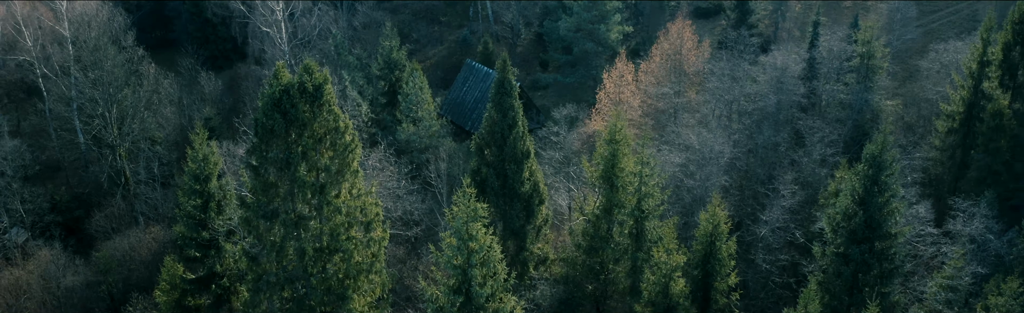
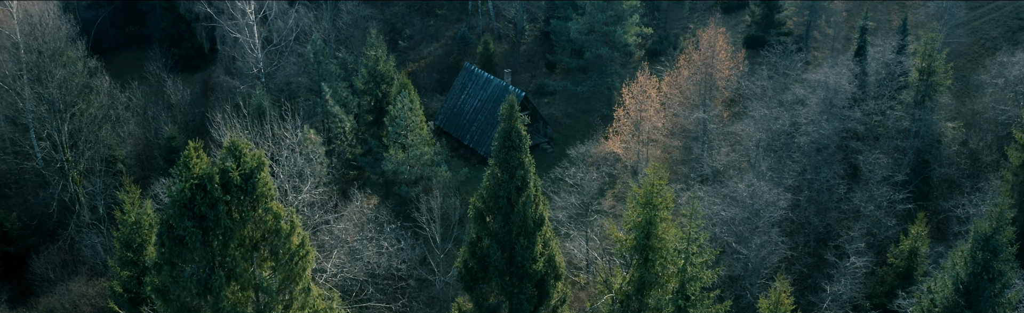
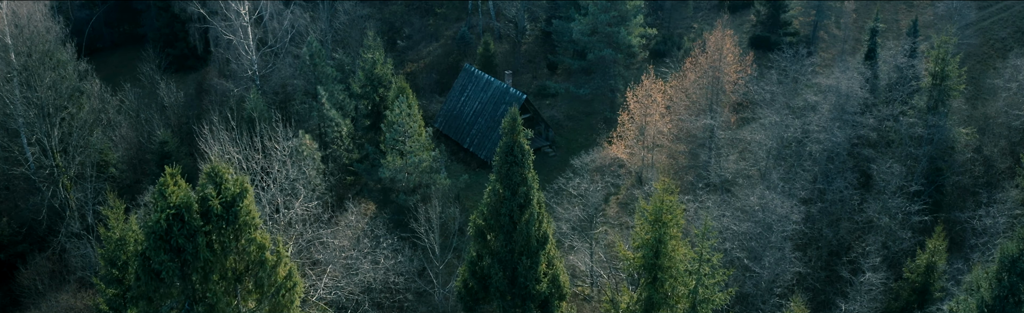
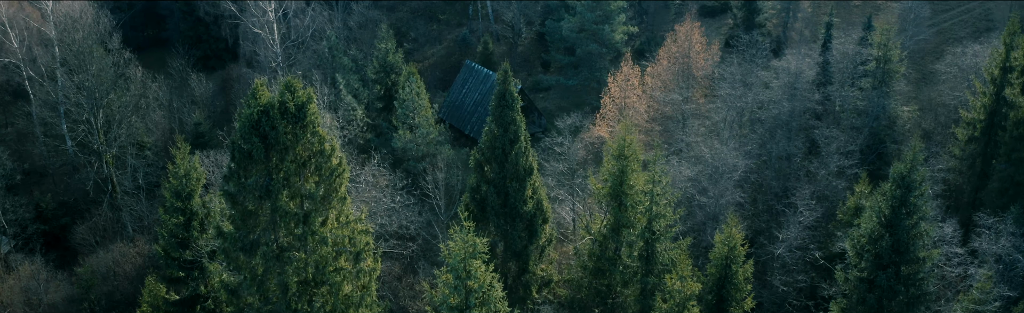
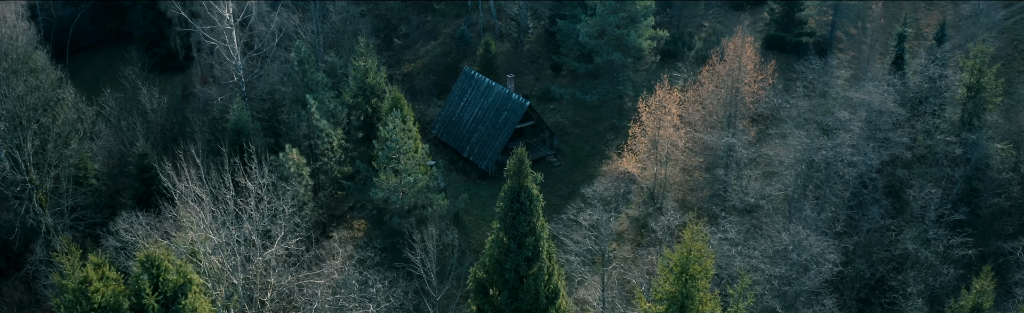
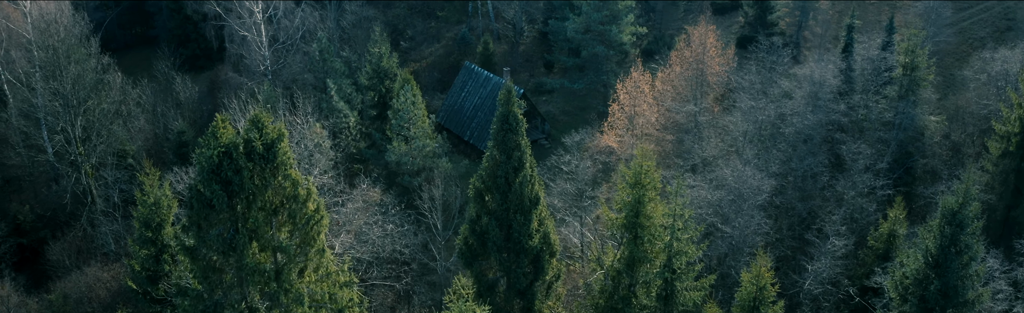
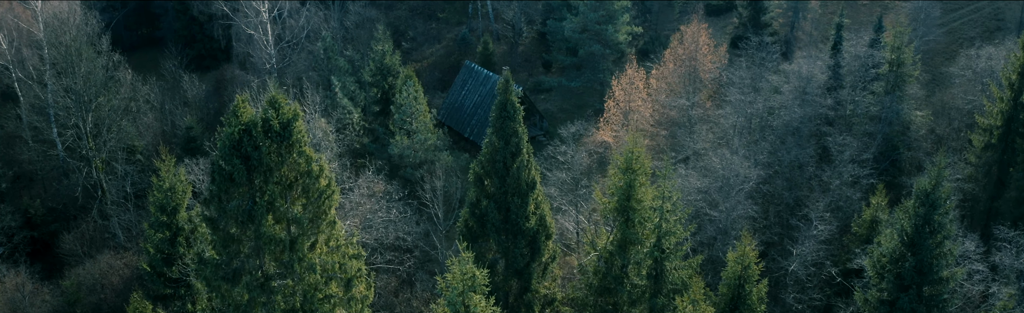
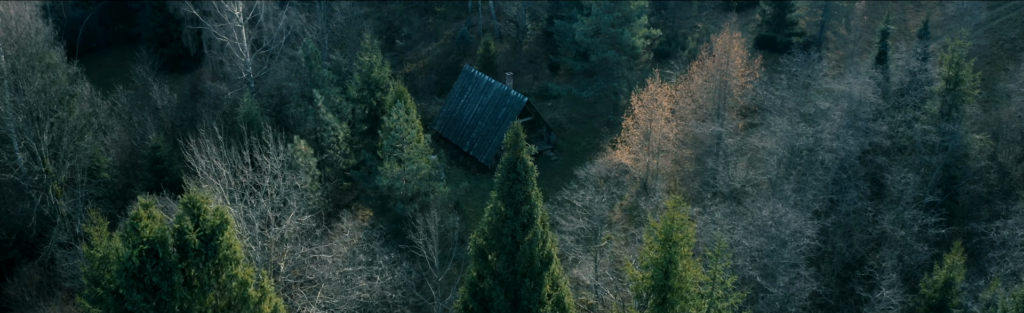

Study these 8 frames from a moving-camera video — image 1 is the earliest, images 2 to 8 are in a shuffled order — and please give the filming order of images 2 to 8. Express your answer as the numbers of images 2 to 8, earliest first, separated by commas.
4, 7, 6, 2, 3, 8, 5
